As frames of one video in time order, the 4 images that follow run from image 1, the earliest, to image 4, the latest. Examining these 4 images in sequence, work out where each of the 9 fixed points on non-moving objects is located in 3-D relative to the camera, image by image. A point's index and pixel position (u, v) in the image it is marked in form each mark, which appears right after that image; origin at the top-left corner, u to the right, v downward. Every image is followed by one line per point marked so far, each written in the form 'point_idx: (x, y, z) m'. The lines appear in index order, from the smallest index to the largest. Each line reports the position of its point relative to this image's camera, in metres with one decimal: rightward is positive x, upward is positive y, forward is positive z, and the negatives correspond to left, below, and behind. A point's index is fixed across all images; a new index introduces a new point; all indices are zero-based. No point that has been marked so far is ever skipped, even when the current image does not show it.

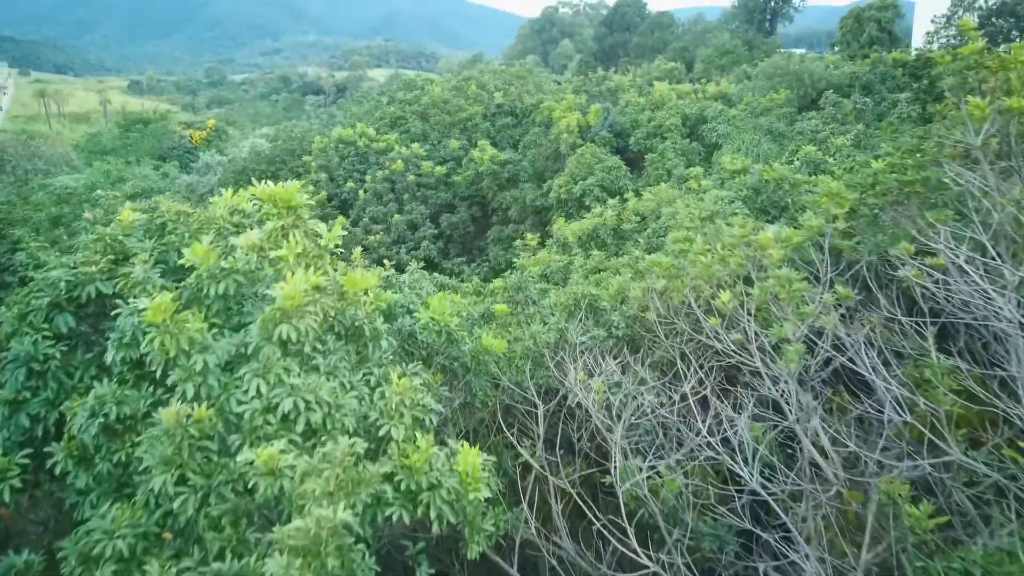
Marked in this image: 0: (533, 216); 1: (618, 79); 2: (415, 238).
0: (+0.4, +1.3, +13.9) m
1: (+2.7, +5.4, +20.0) m
2: (-1.7, +0.9, +14.0) m
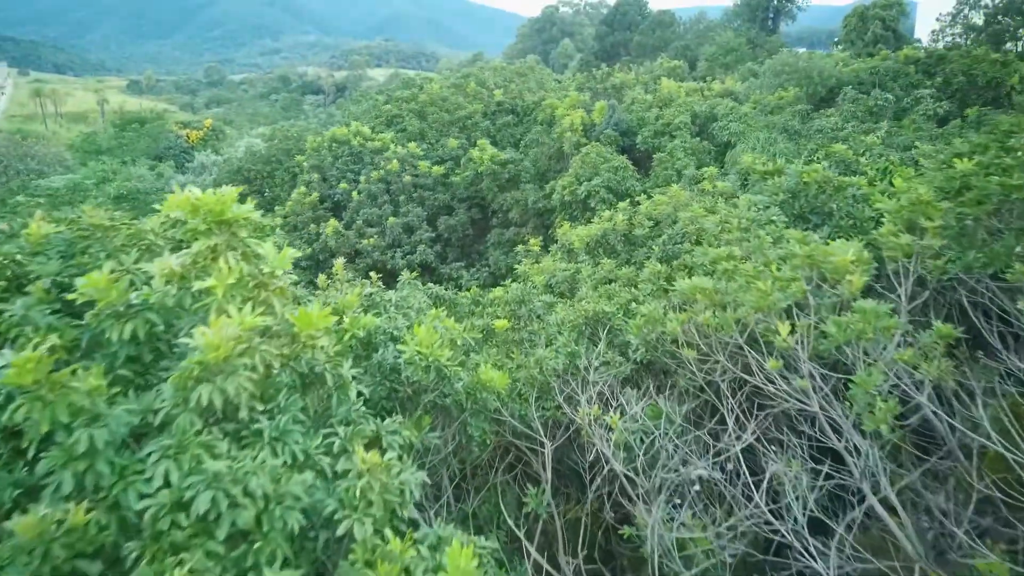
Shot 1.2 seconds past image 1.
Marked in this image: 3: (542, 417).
0: (+0.4, +1.2, +13.1) m
1: (+2.7, +5.2, +19.2) m
2: (-1.7, +0.8, +13.2) m
3: (+0.2, -0.9, +5.2) m
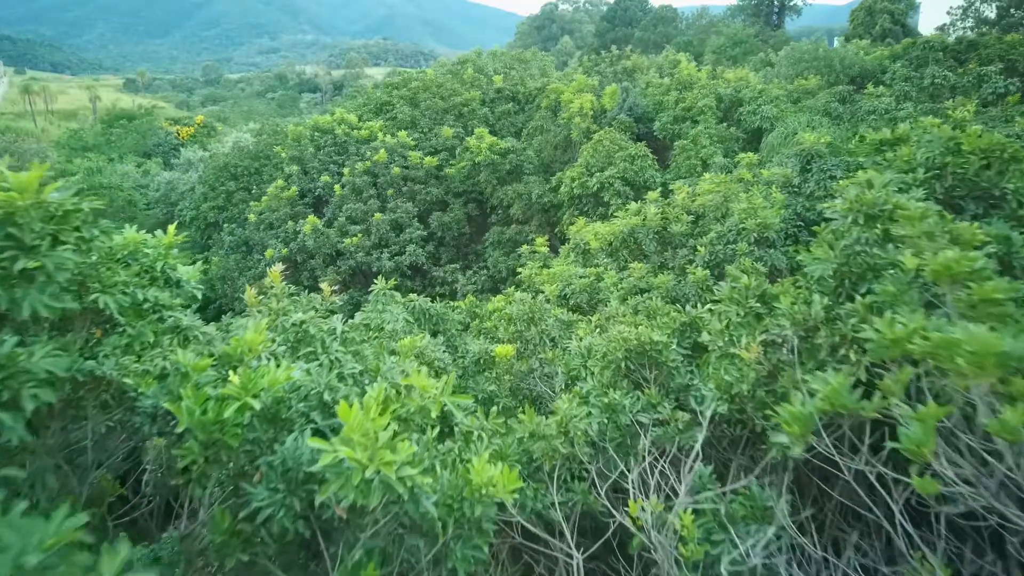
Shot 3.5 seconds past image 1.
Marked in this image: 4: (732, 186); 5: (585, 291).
0: (+0.4, +1.1, +11.3) m
1: (+2.7, +5.1, +17.4) m
2: (-1.7, +0.7, +11.4) m
3: (+0.2, -1.0, +3.4) m
4: (+2.0, +0.9, +7.2) m
5: (+0.6, 0.0, +6.7) m
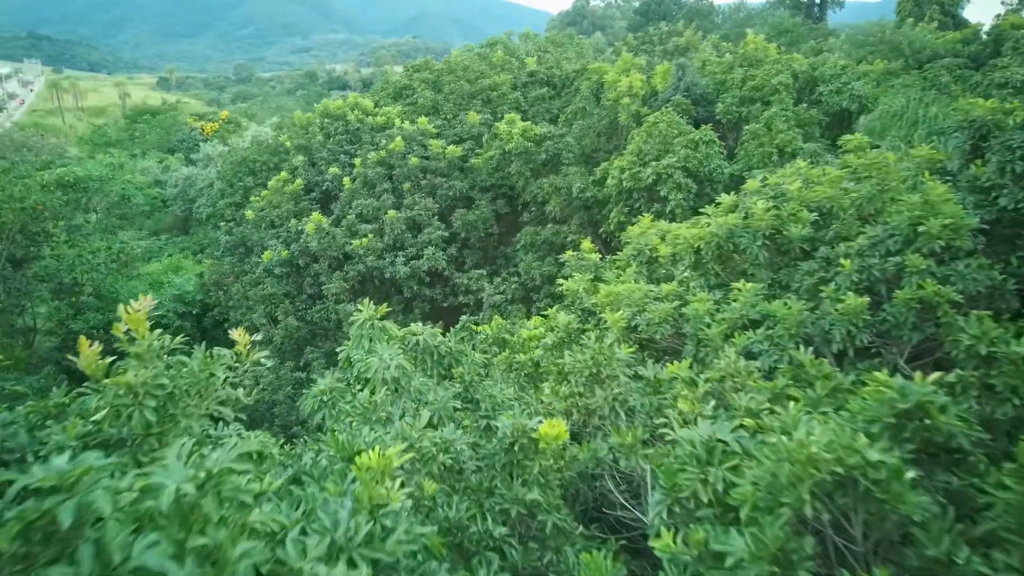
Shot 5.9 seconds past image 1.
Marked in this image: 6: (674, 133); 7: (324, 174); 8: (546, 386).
0: (+0.9, +0.9, +9.3) m
1: (+3.4, +5.0, +15.2) m
2: (-1.2, +0.5, +9.4) m
3: (+0.4, -1.1, +1.3) m
4: (+2.3, +0.8, +5.1) m
5: (+0.9, -0.2, +4.6) m
6: (+1.8, +1.7, +8.5) m
7: (-2.7, +1.6, +10.8) m
8: (+0.1, -0.5, +4.1) m
